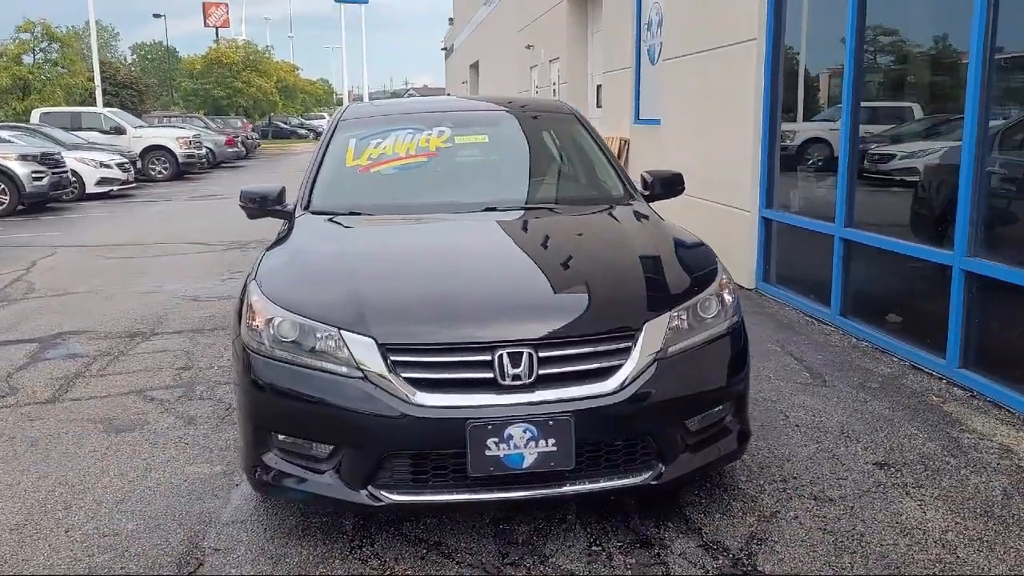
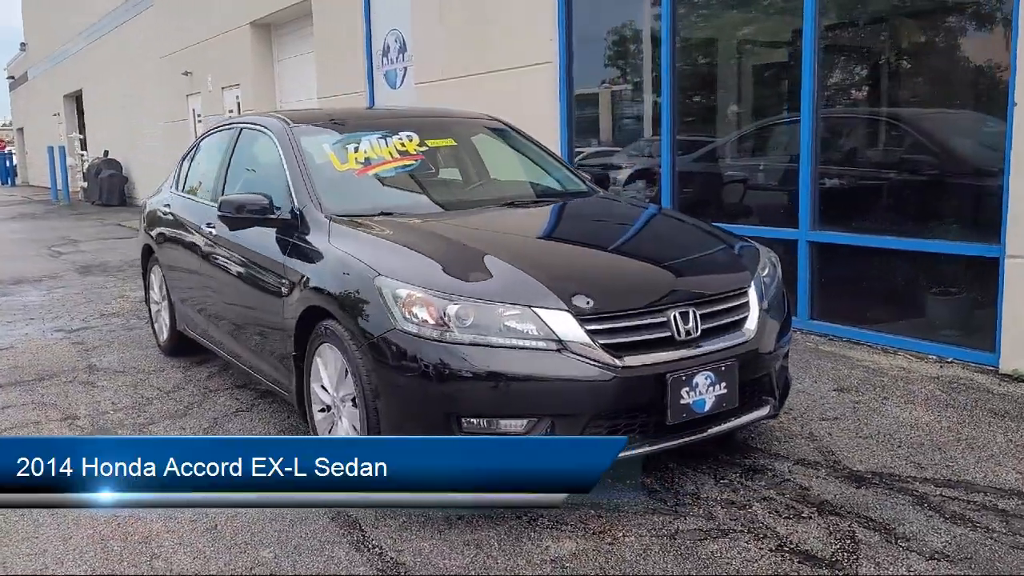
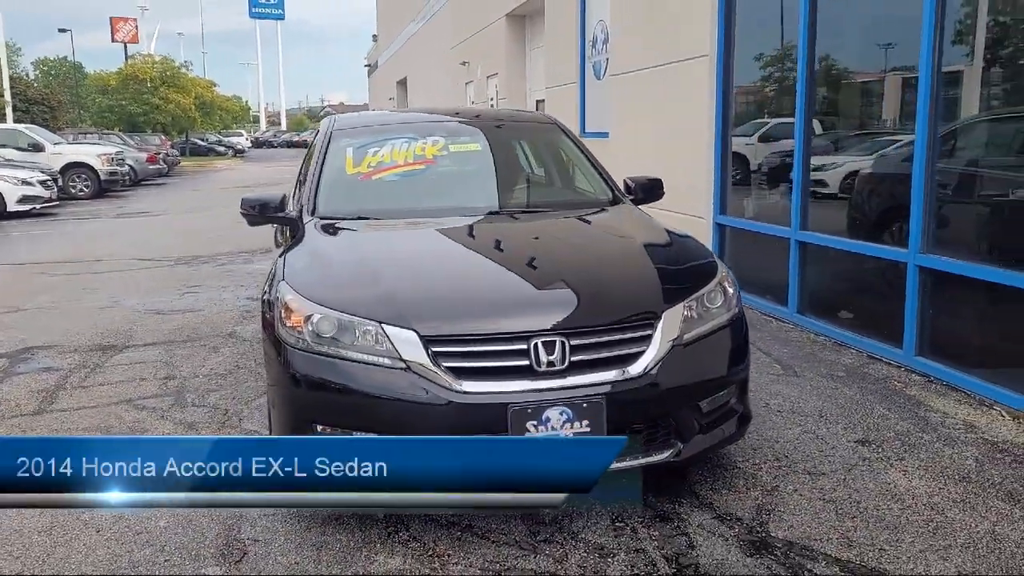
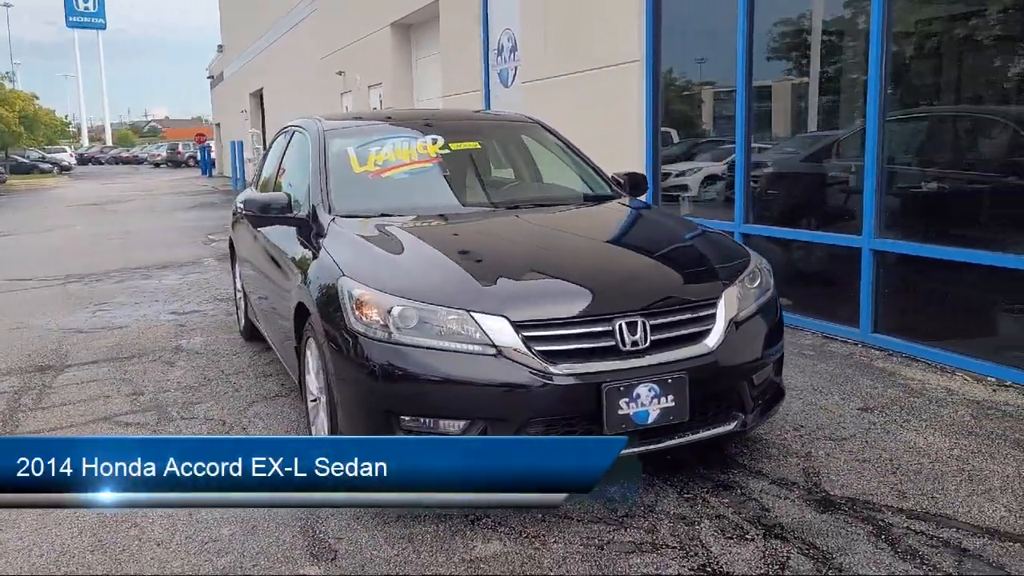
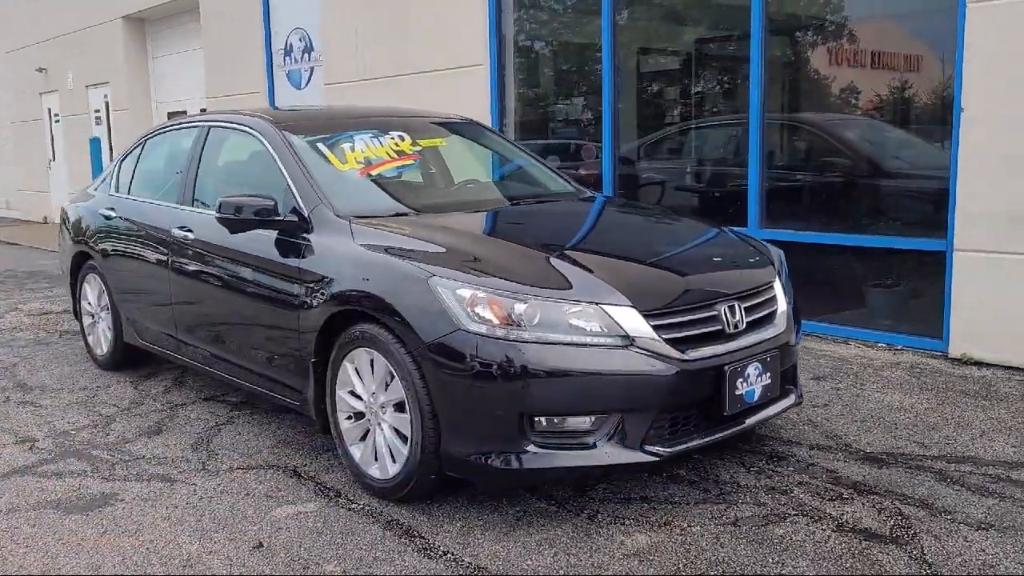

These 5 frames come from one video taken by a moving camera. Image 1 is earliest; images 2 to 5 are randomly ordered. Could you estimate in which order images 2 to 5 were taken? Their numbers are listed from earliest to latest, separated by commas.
3, 4, 2, 5
